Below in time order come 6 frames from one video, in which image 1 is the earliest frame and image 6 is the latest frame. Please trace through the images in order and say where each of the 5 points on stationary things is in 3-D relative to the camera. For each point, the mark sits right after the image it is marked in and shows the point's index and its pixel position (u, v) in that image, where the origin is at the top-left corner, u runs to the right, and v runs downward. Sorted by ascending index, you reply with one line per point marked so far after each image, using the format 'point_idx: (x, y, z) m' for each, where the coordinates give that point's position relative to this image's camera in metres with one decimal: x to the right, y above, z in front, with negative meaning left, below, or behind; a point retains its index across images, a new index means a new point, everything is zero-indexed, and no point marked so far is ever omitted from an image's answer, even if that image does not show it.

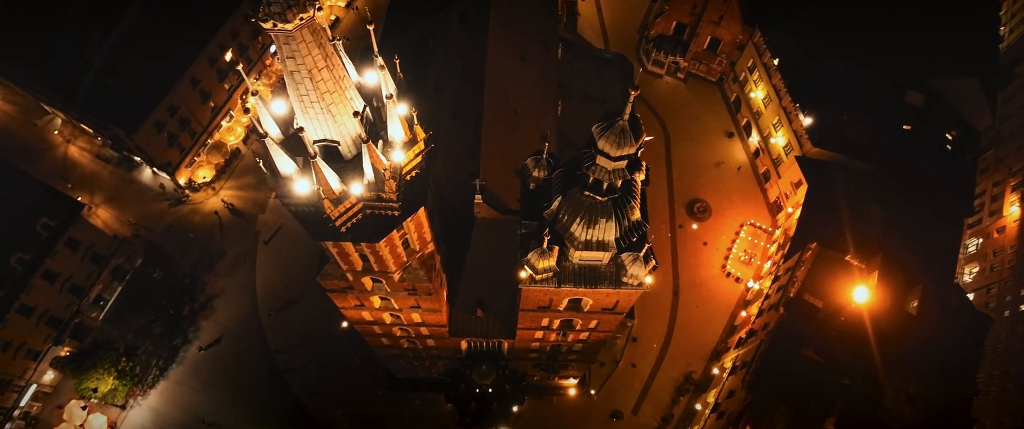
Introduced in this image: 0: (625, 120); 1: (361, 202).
0: (+3.2, +2.7, +16.7) m
1: (-4.6, +0.4, +18.1) m
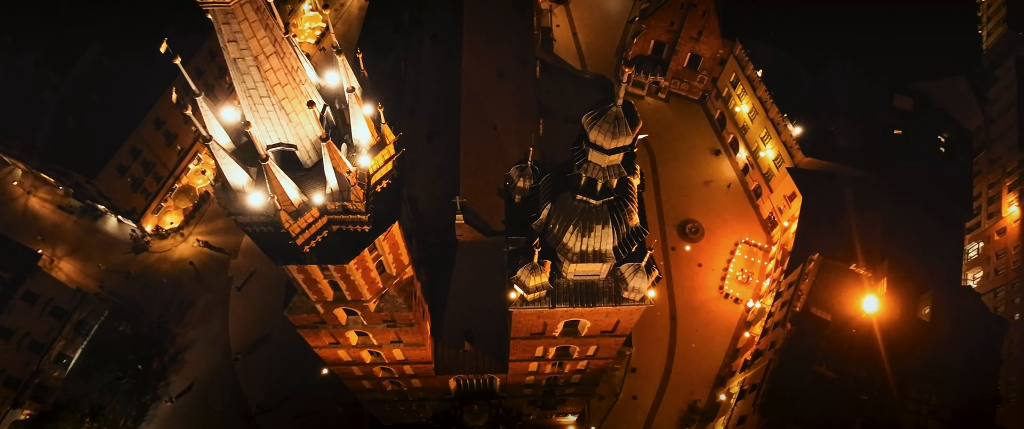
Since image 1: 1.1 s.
0: (+2.7, +2.7, +14.9) m
1: (-5.0, 0.0, +15.9) m
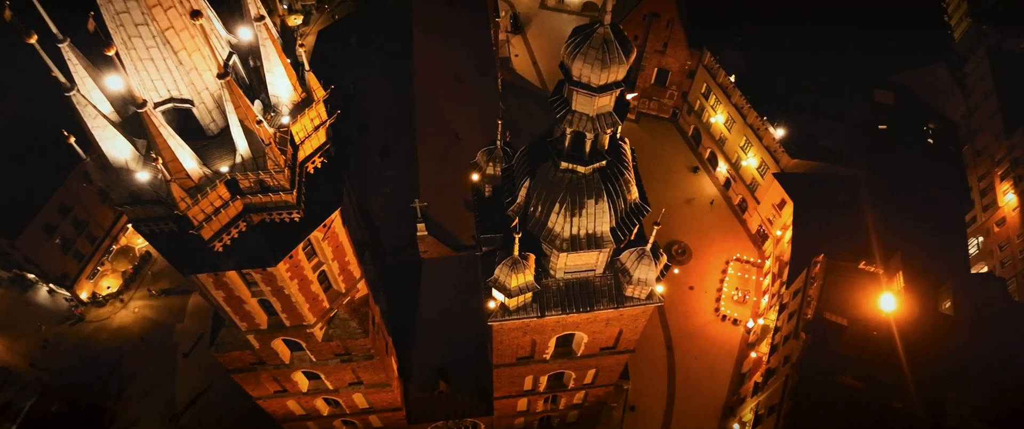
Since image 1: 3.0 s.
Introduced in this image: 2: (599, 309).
0: (+1.9, +3.7, +11.8) m
1: (-5.7, +0.4, +12.2) m
2: (+2.4, -2.7, +16.5) m
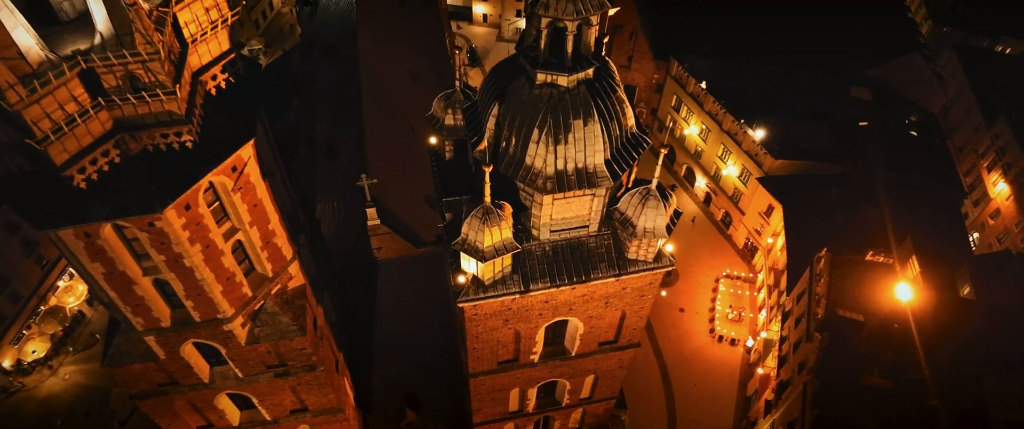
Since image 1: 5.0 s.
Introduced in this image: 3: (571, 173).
0: (+1.2, +5.4, +9.2) m
1: (-6.2, +1.6, +8.9) m
2: (+1.9, -1.4, +13.2) m
3: (+1.2, +0.8, +12.0) m
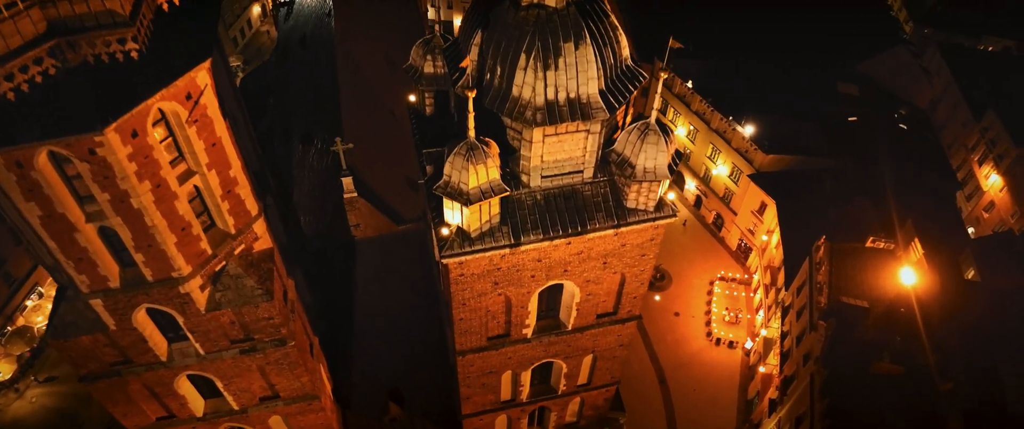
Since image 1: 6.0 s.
0: (+0.9, +6.8, +8.5) m
1: (-6.4, +2.9, +7.8) m
2: (+1.7, -0.2, +12.2) m
3: (+0.9, +2.1, +11.0) m
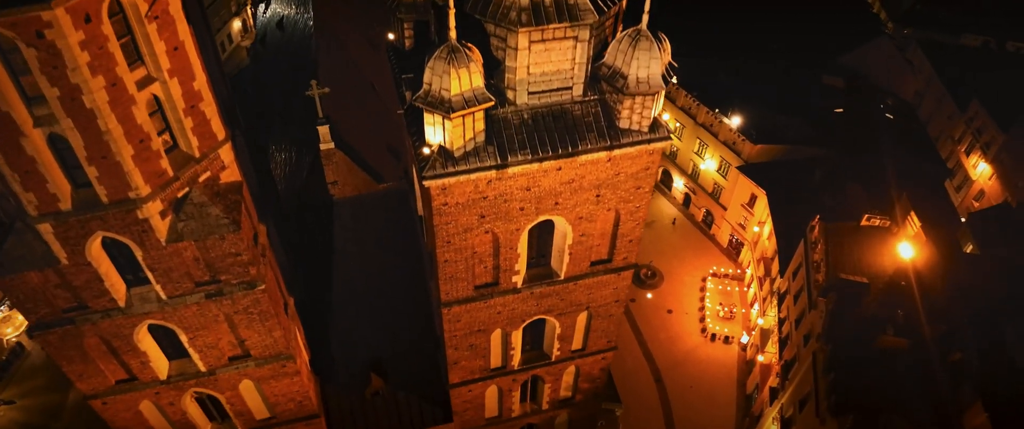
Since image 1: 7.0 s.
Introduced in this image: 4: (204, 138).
0: (+0.5, +8.6, +8.2) m
1: (-6.6, +4.6, +7.1) m
2: (+1.4, +1.4, +11.4) m
3: (+0.7, +3.7, +10.4) m
4: (-5.8, +1.4, +11.3) m
